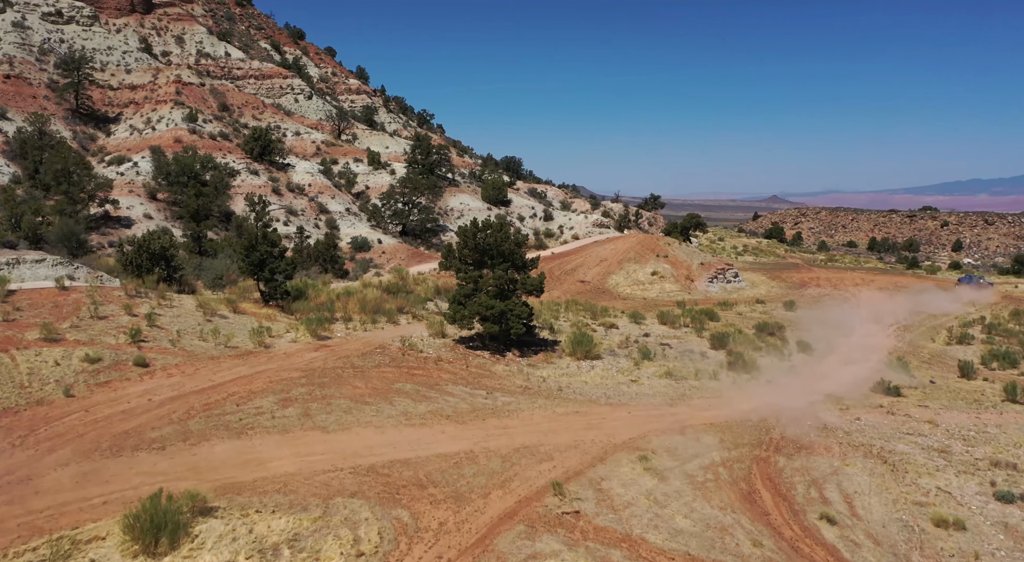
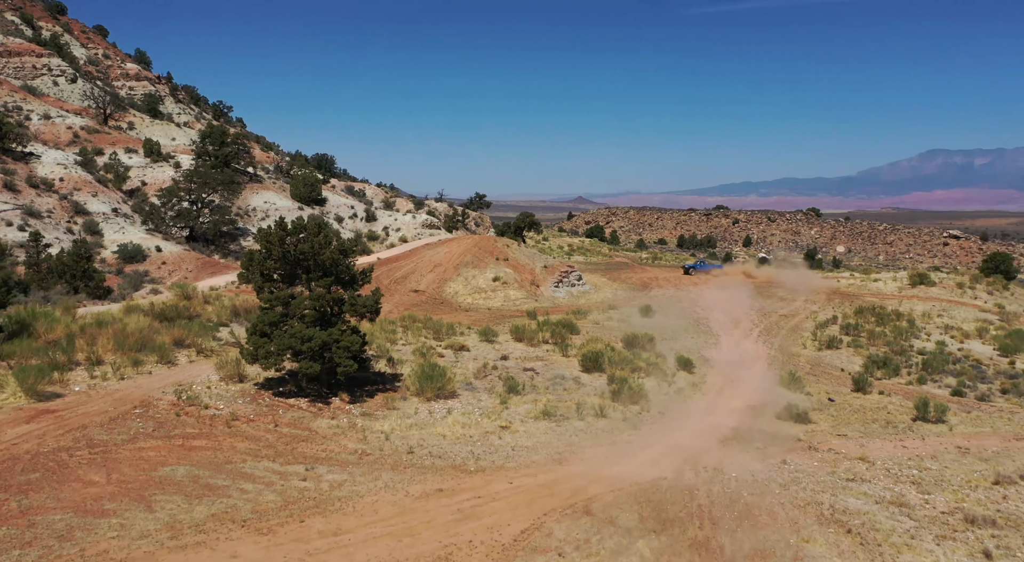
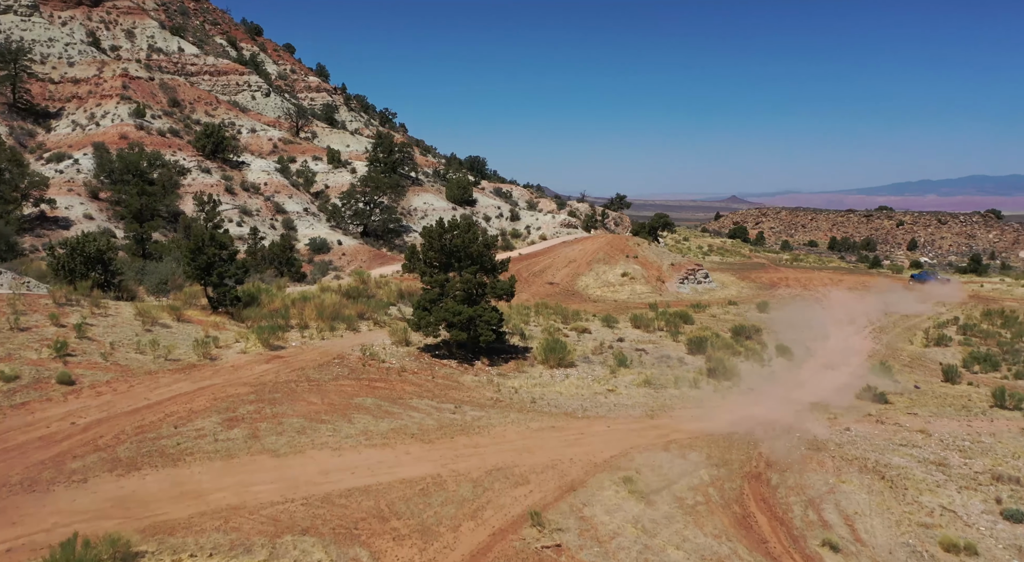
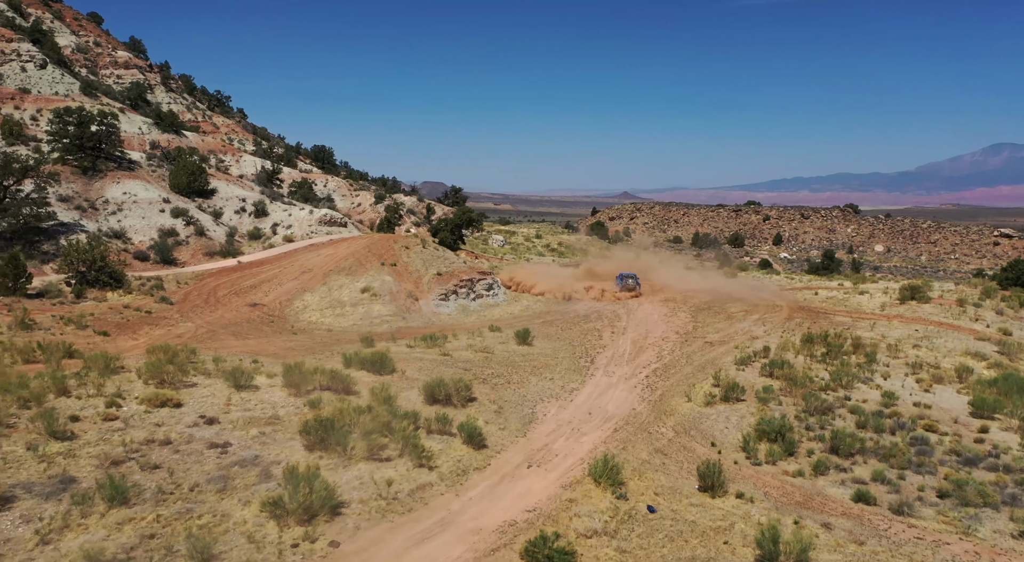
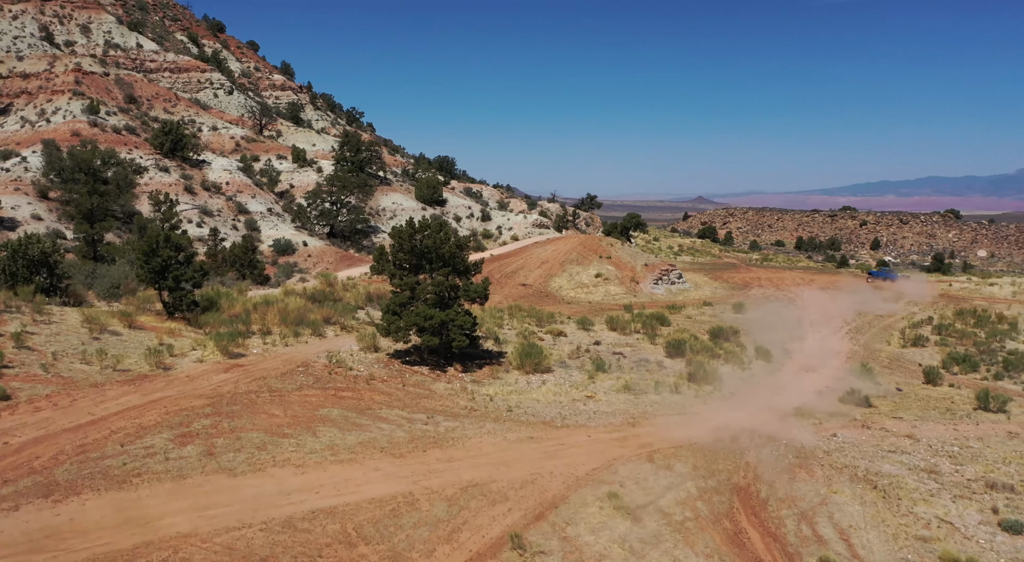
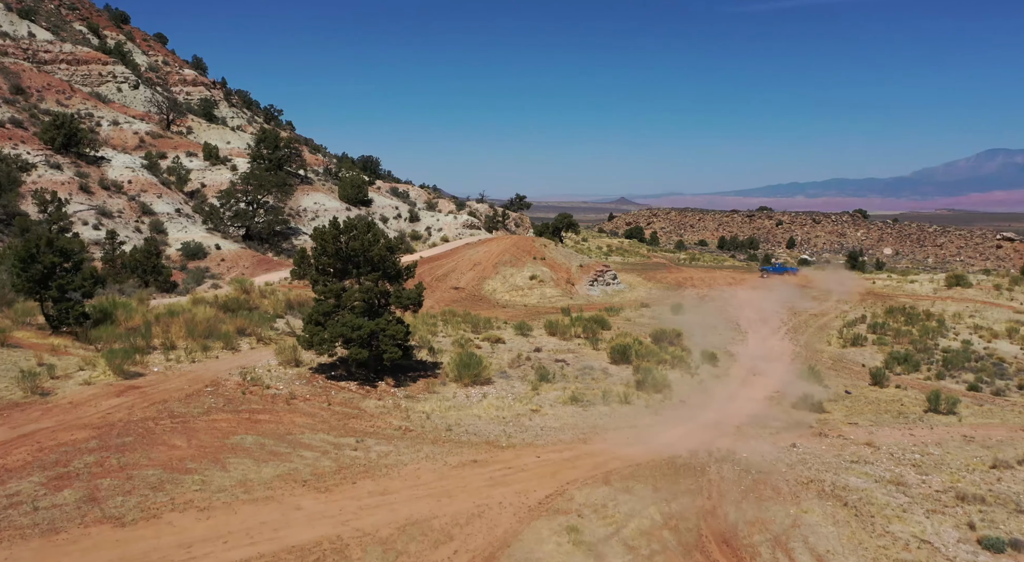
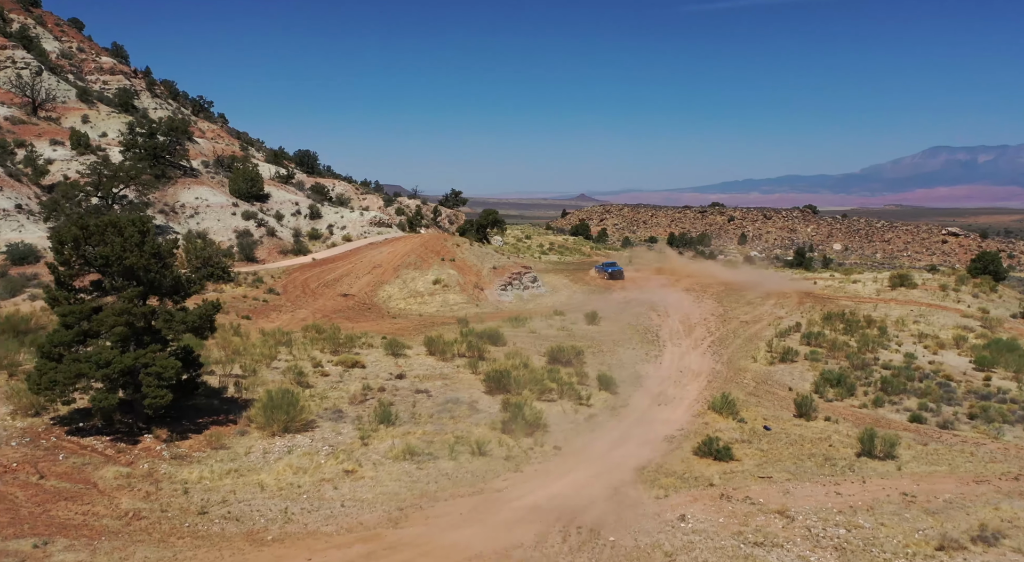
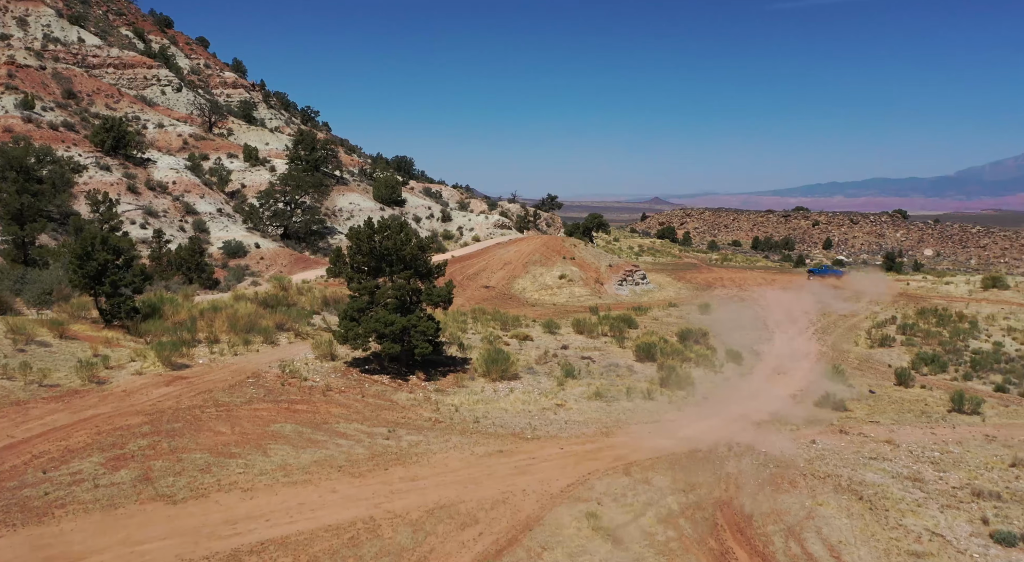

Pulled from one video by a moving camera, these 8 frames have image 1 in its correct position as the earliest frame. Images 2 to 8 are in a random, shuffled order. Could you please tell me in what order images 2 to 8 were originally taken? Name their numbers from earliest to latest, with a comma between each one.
3, 5, 8, 6, 2, 7, 4
